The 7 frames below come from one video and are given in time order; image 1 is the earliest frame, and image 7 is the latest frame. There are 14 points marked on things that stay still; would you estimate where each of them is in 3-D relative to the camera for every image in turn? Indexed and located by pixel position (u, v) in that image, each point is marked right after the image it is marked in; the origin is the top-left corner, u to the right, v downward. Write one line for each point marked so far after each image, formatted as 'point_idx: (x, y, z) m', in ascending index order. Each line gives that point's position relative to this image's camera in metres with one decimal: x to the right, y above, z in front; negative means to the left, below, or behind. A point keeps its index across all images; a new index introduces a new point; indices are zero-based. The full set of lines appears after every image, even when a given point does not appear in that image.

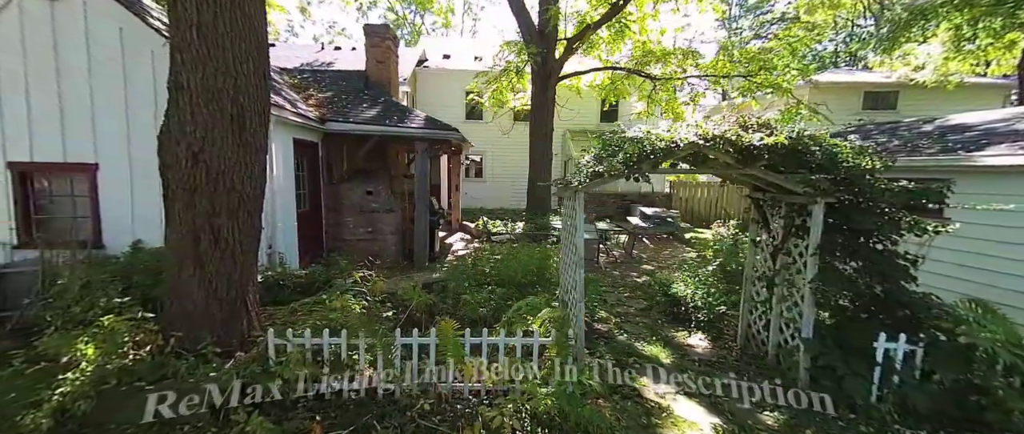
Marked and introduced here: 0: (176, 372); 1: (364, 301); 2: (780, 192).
0: (-2.6, -1.2, +3.1) m
1: (-1.7, -1.0, +4.7) m
2: (+2.5, +0.2, +3.7) m
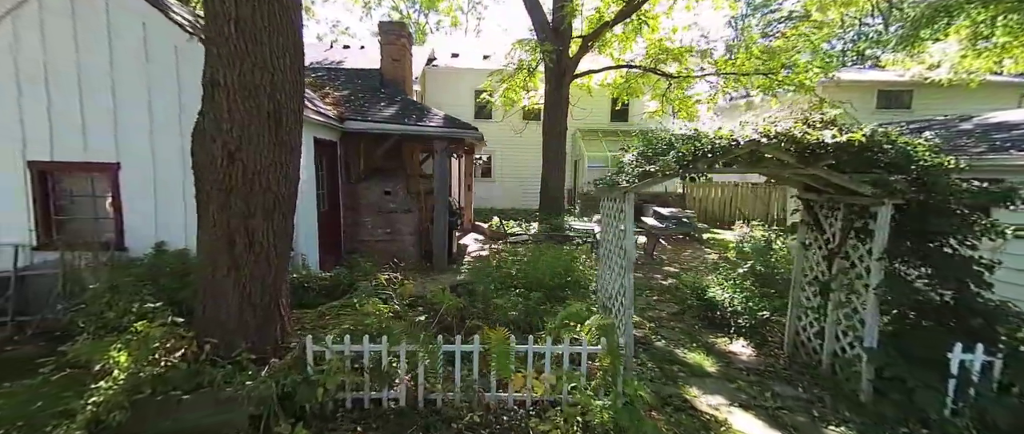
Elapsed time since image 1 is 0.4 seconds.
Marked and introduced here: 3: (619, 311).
0: (-2.2, -1.2, +3.0) m
1: (-1.3, -1.0, +4.6) m
2: (+2.9, +0.2, +3.5) m
3: (+1.0, -0.9, +3.7) m
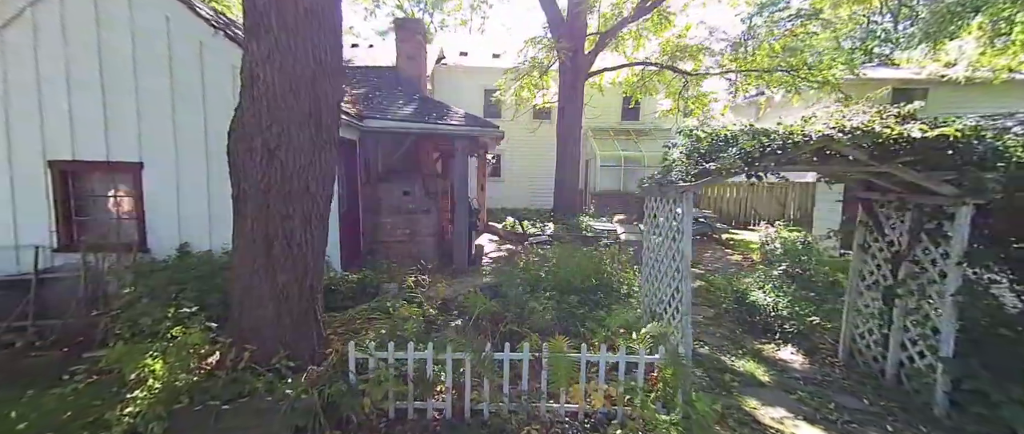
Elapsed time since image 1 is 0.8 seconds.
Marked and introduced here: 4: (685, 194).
0: (-1.8, -1.2, +2.8) m
1: (-0.9, -1.0, +4.4) m
2: (+3.3, +0.2, +3.3) m
3: (+1.4, -0.9, +3.5) m
4: (+1.5, +0.2, +3.4) m
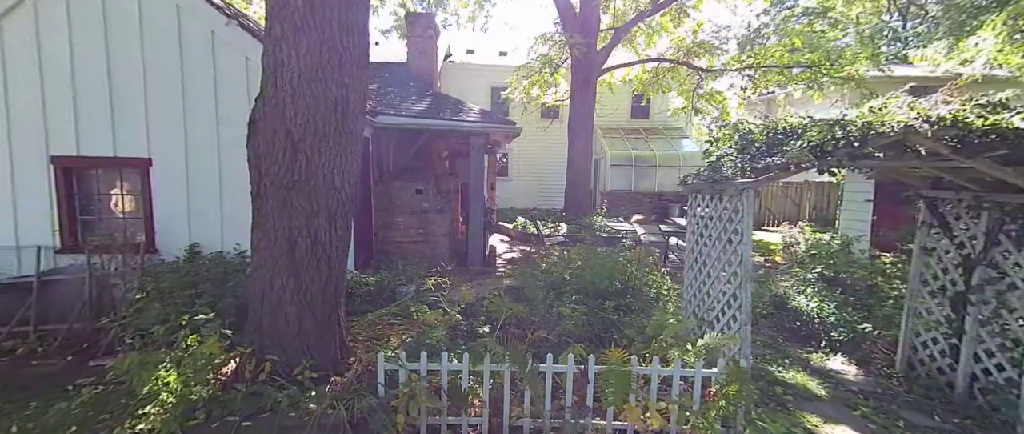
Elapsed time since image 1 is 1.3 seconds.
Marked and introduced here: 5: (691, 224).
0: (-1.5, -1.2, +2.6) m
1: (-0.6, -1.0, +4.1) m
2: (+3.6, +0.2, +3.0) m
3: (+1.8, -0.9, +3.2) m
4: (+1.8, +0.2, +3.1) m
5: (+2.0, 0.0, +4.3) m
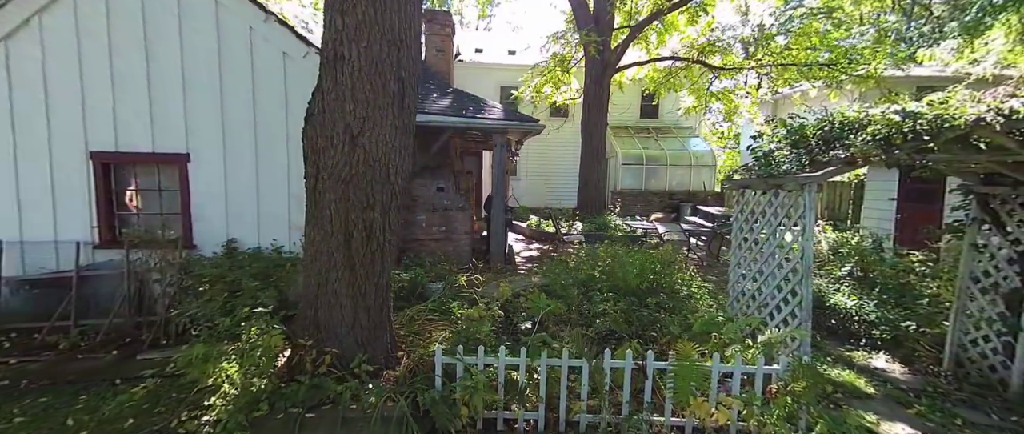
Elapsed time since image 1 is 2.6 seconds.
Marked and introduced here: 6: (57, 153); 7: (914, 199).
0: (-1.1, -1.2, +2.5) m
1: (-0.2, -1.0, +4.1) m
2: (+4.0, +0.2, +3.0) m
3: (+2.2, -0.8, +3.2) m
4: (+2.2, +0.2, +3.1) m
5: (+2.4, 0.0, +4.2) m
6: (-5.0, +0.7, +4.3) m
7: (+8.9, +0.4, +8.9) m
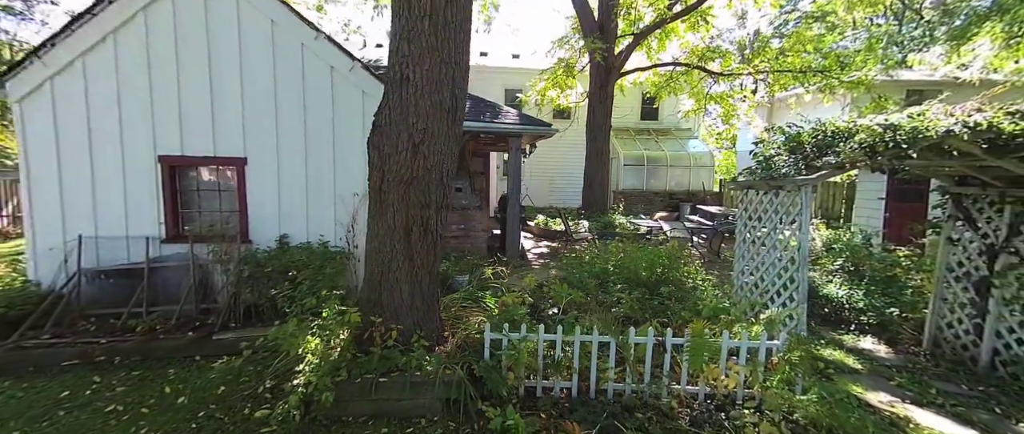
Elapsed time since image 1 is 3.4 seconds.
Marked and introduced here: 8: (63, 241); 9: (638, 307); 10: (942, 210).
0: (-0.8, -1.1, +3.0) m
1: (+0.1, -0.9, +4.5) m
2: (+4.3, +0.3, +3.5) m
3: (+2.5, -0.8, +3.7) m
4: (+2.5, +0.3, +3.6) m
5: (+2.7, 0.0, +4.7) m
6: (-4.6, +0.7, +4.8) m
7: (+9.2, +0.4, +9.4) m
8: (-5.3, -0.3, +4.7) m
9: (+1.4, -1.0, +4.5) m
10: (+4.7, +0.1, +4.4) m
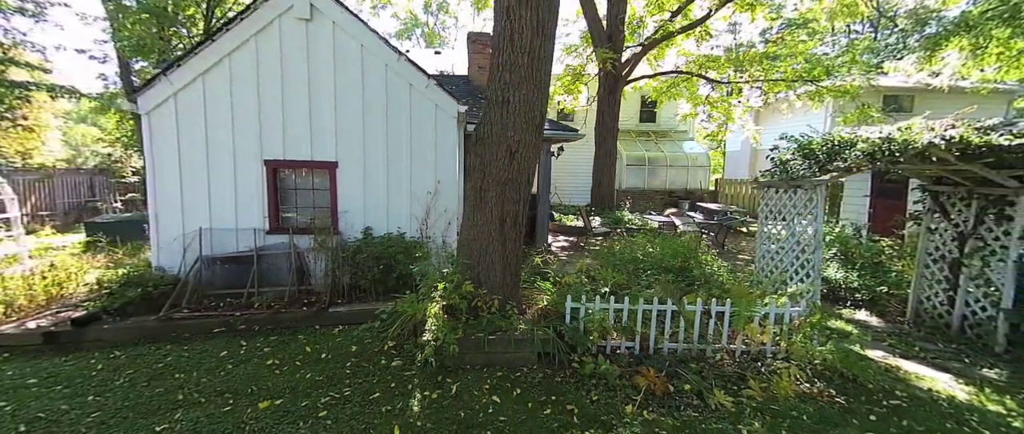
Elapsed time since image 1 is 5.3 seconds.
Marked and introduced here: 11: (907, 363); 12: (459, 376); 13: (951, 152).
0: (0.0, -1.1, +3.8) m
1: (+0.9, -0.9, +5.3) m
2: (+5.1, +0.3, +4.4) m
3: (+3.3, -0.7, +4.6) m
4: (+3.3, +0.3, +4.5) m
5: (+3.5, +0.1, +5.6) m
6: (-3.9, +0.8, +5.4) m
7: (+9.8, +0.5, +10.5) m
8: (-4.5, -0.2, +5.4) m
9: (+2.2, -0.9, +5.4) m
10: (+5.5, +0.2, +5.3) m
11: (+4.1, -1.5, +4.1) m
12: (-0.5, -1.4, +3.6) m
13: (+4.4, +0.6, +3.9) m
